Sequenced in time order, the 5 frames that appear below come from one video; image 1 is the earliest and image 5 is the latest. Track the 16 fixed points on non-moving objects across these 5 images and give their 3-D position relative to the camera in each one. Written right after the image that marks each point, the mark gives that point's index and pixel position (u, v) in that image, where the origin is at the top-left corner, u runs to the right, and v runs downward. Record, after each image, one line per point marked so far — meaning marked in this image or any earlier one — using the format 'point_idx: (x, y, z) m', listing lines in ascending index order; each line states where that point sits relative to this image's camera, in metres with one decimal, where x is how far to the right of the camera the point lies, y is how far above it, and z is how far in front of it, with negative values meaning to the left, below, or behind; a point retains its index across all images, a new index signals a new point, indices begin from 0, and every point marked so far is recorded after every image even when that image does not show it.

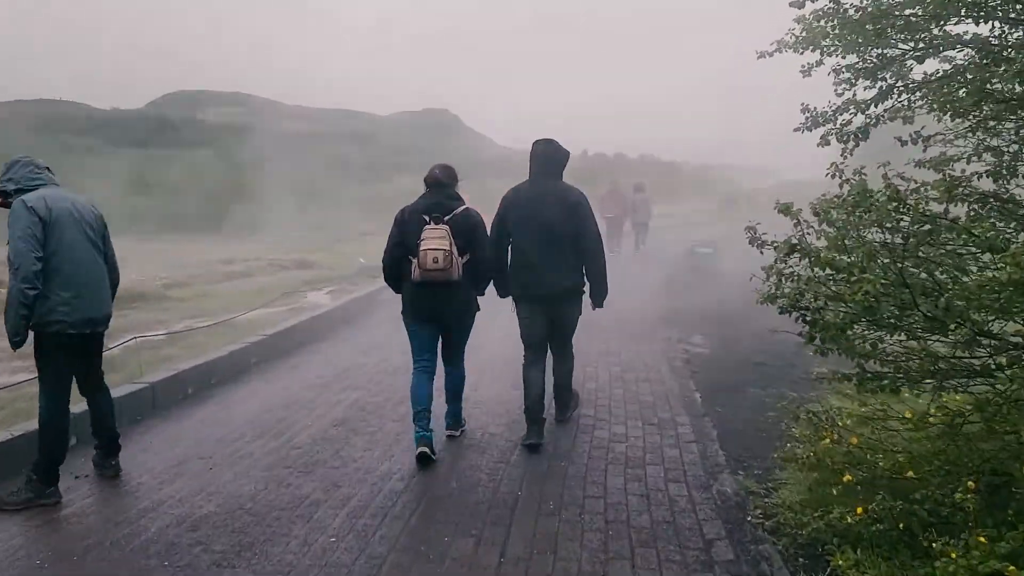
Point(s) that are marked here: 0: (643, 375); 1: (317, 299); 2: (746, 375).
0: (+1.2, -0.8, +6.6) m
1: (-3.3, -0.2, +12.3) m
2: (+2.1, -0.8, +6.6) m
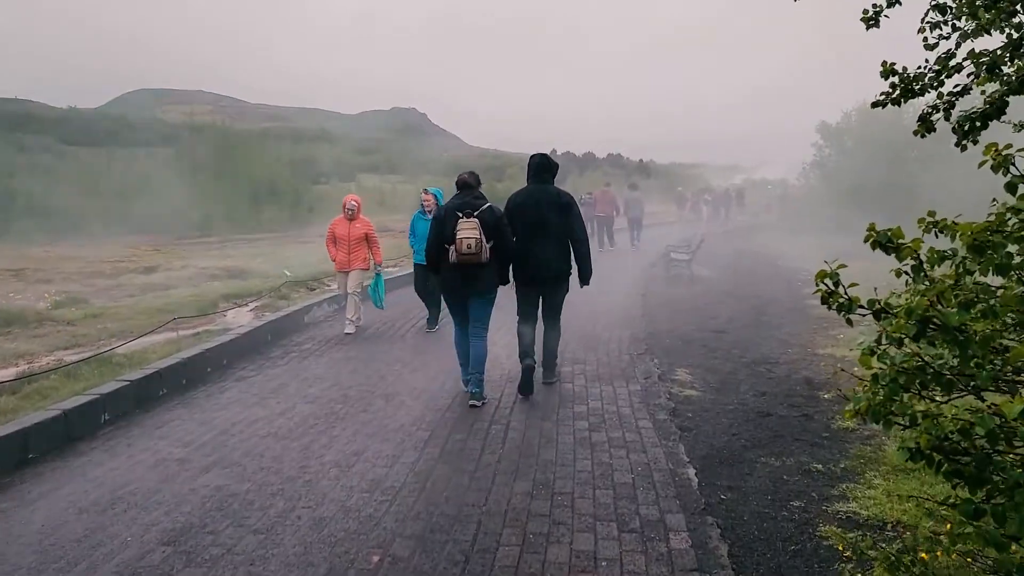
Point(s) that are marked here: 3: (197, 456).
0: (+0.7, -1.0, +5.0) m
1: (-4.0, -0.4, +10.5) m
2: (+1.7, -1.0, +5.1) m
3: (-2.1, -1.1, +4.8) m
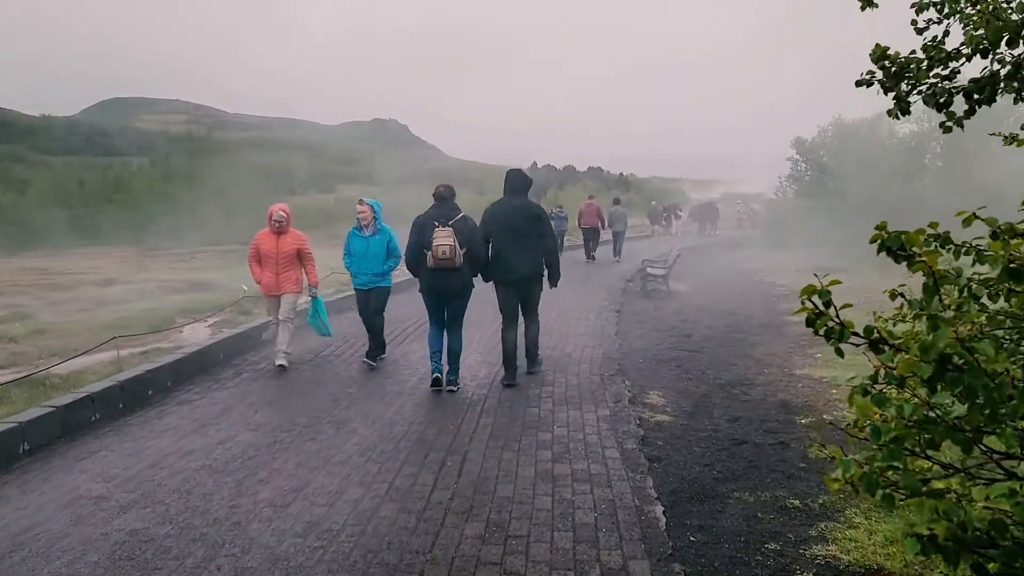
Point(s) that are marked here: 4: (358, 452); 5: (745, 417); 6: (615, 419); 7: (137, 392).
0: (+0.4, -1.1, +4.6) m
1: (-4.4, -0.6, +10.0) m
2: (+1.4, -1.1, +4.7) m
3: (-2.4, -1.2, +4.4) m
4: (-1.1, -1.1, +5.0) m
5: (+1.9, -1.0, +5.8) m
6: (+0.8, -1.0, +5.6) m
7: (-3.3, -0.9, +6.5) m
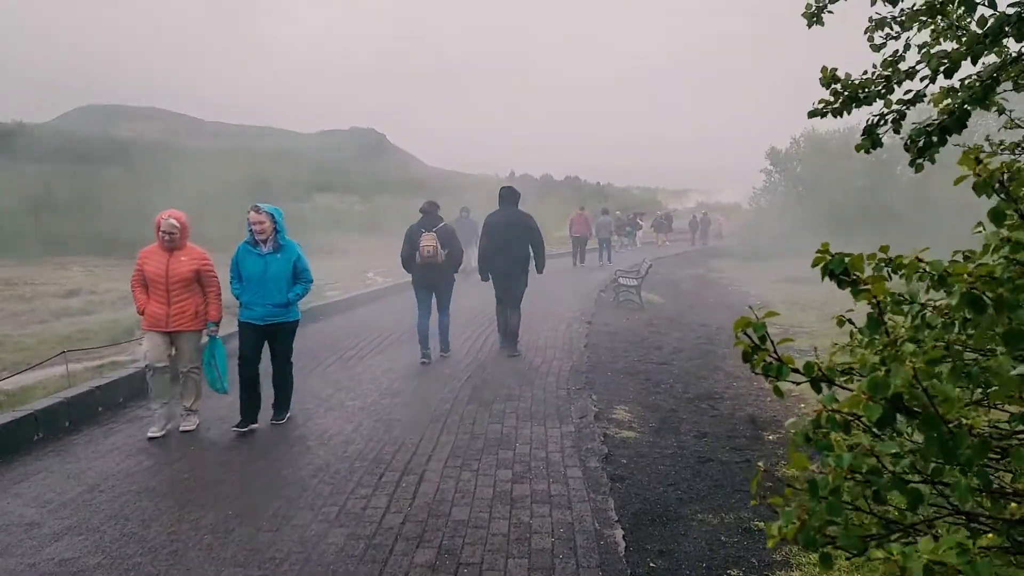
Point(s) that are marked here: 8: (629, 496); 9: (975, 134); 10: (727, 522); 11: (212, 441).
0: (+0.2, -1.2, +4.4) m
1: (-4.9, -0.8, +9.7) m
2: (+1.1, -1.2, +4.6) m
3: (-2.6, -1.3, +4.1) m
4: (-1.3, -1.2, +4.8) m
5: (+1.6, -1.1, +5.7) m
6: (+0.5, -1.1, +5.5) m
7: (-3.7, -1.0, +6.2) m
8: (+0.7, -1.3, +4.4) m
9: (+9.1, +3.0, +14.2) m
10: (+1.2, -1.3, +4.0) m
11: (-2.3, -1.2, +5.5) m
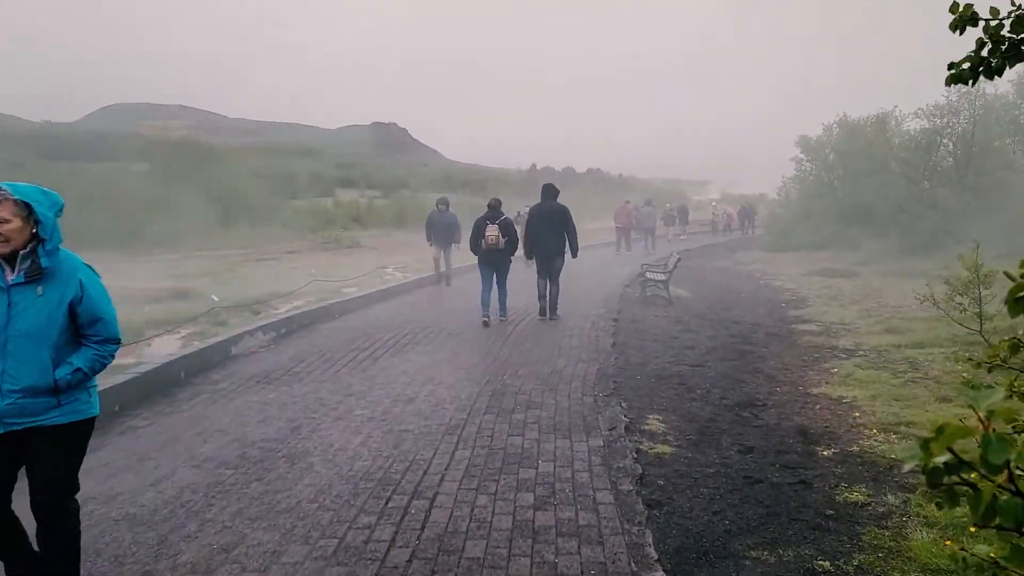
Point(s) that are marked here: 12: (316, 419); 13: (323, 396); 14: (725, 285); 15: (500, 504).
0: (+0.3, -1.2, +3.9) m
1: (-4.6, -0.8, +9.3) m
2: (+1.3, -1.2, +4.0) m
3: (-2.5, -1.3, +3.7) m
4: (-1.2, -1.2, +4.3) m
5: (+1.7, -1.1, +5.1) m
6: (+0.7, -1.1, +4.9) m
7: (-3.5, -1.0, +5.8) m
8: (+0.8, -1.3, +3.8) m
9: (+9.5, +3.2, +13.4) m
10: (+1.3, -1.3, +3.5) m
11: (-2.1, -1.2, +5.1) m
12: (-1.6, -1.1, +5.9) m
13: (-1.7, -1.0, +6.6) m
14: (+4.6, +0.1, +15.6) m
15: (-0.1, -1.2, +4.1) m
